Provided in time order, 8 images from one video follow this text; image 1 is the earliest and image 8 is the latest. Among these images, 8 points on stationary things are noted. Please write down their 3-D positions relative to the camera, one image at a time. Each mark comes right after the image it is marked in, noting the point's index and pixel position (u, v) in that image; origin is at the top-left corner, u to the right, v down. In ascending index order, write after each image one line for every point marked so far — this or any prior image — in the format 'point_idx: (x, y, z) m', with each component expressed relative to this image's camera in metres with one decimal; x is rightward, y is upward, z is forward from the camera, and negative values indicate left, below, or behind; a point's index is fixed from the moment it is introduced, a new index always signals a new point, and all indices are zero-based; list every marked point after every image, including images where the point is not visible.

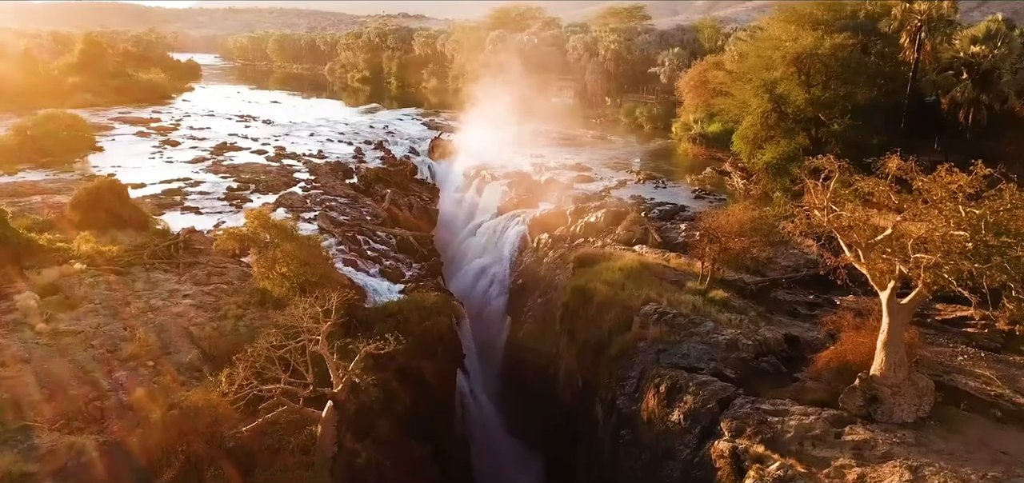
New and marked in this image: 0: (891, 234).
0: (+6.0, +0.1, +12.9) m
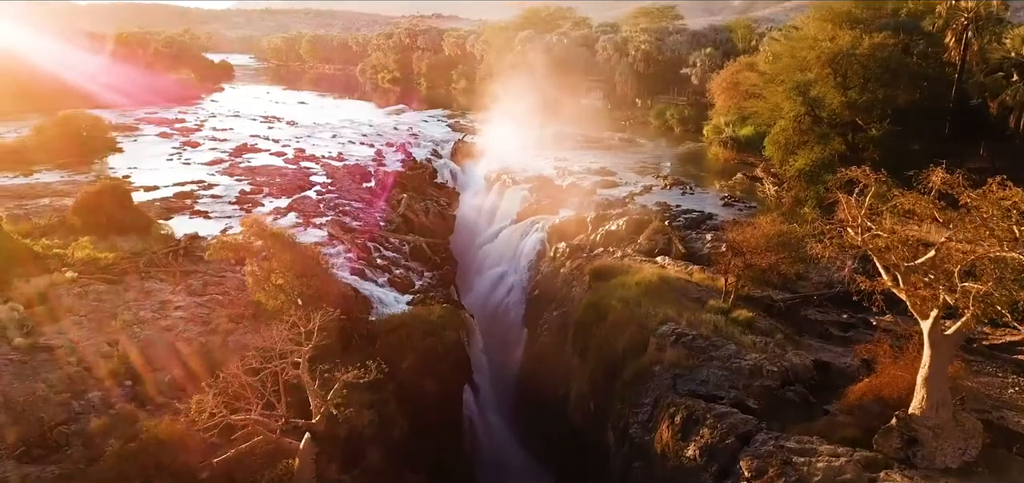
0: (+5.9, -0.2, +11.5) m
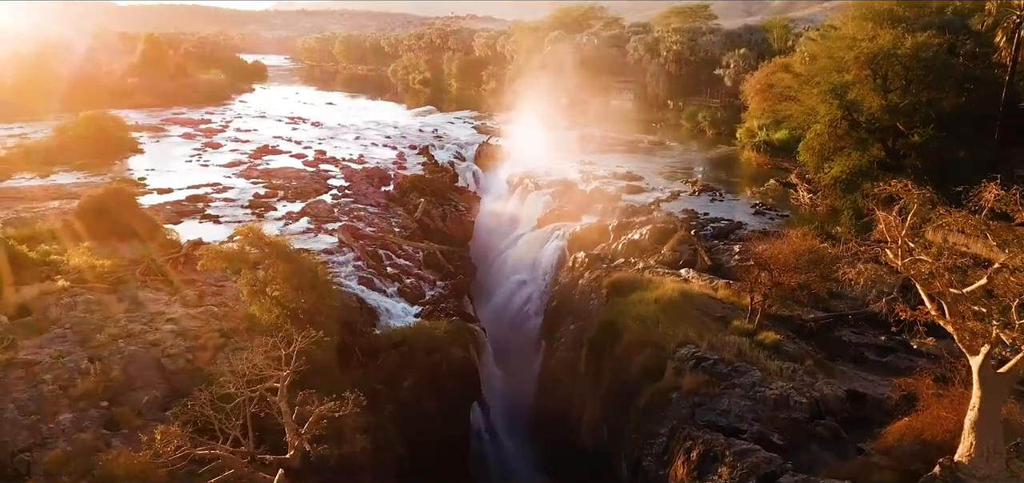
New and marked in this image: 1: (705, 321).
0: (+5.8, -0.5, +10.0) m
1: (+4.1, -1.7, +17.3) m
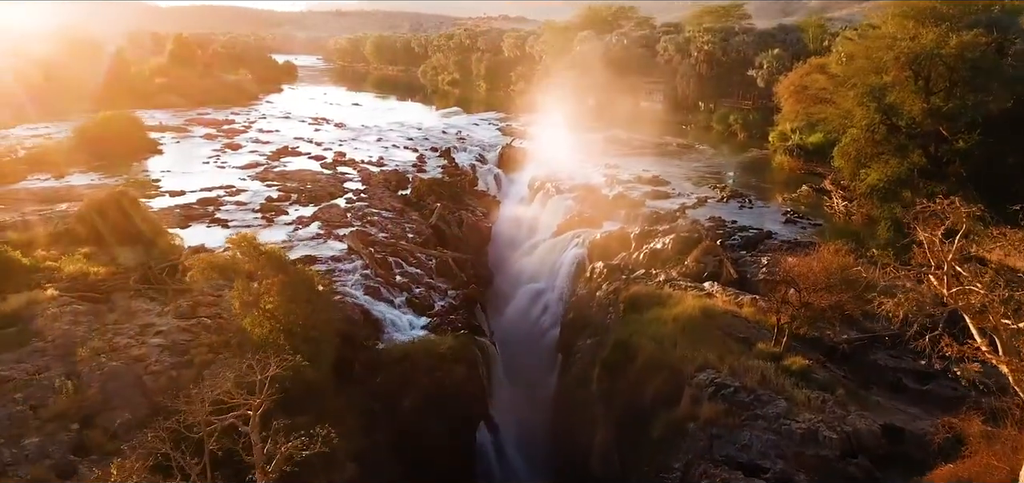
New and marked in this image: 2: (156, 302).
0: (+5.7, -0.8, +8.6) m
1: (+4.2, -2.0, +16.0) m
2: (-8.1, -1.4, +18.5) m
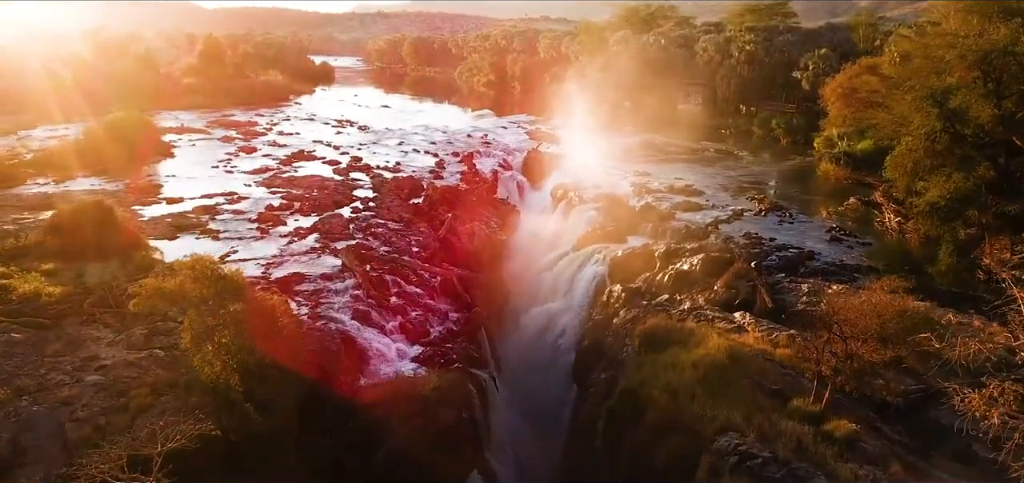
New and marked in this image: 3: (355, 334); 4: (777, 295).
0: (+5.1, -1.4, +5.9) m
1: (+4.0, -2.5, +13.4) m
2: (-8.2, -1.8, +16.4) m
3: (-3.7, -2.2, +19.0) m
4: (+6.4, -1.3, +19.6) m
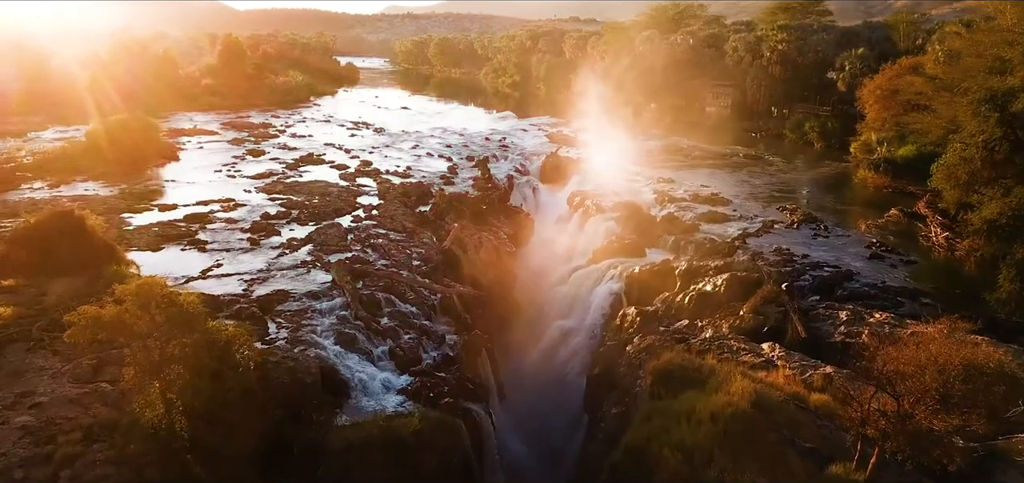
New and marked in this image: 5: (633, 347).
0: (+4.6, -1.8, +3.8) m
1: (+3.8, -3.0, +11.2) m
2: (-8.3, -2.1, +14.7) m
3: (-3.7, -2.5, +17.1) m
4: (+6.4, -1.8, +17.4) m
5: (+2.7, -2.4, +18.2) m
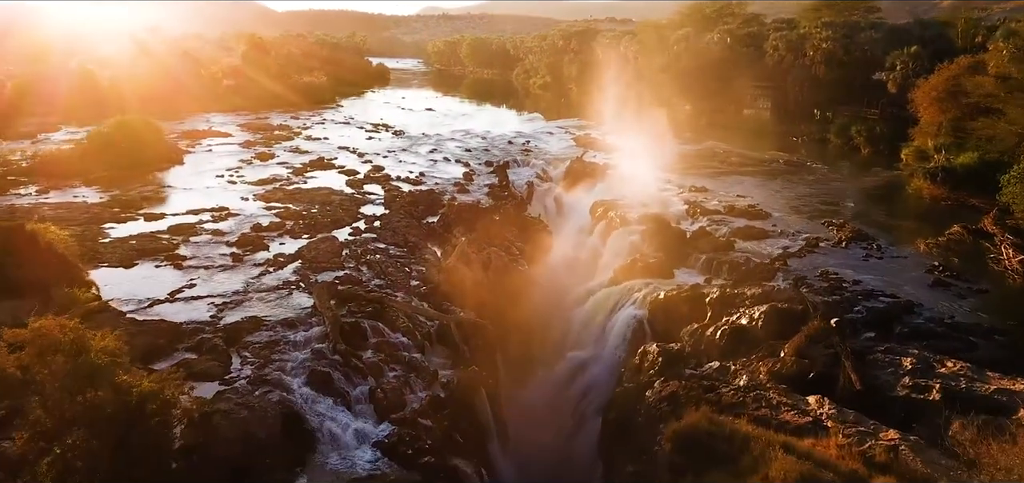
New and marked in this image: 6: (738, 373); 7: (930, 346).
0: (+4.0, -2.3, +1.0) m
1: (+3.5, -3.5, +8.5) m
2: (-8.5, -2.5, +12.5) m
3: (-3.8, -3.0, +14.6) m
4: (+6.4, -2.3, +14.5) m
5: (+2.7, -2.9, +15.5) m
6: (+4.3, -2.5, +15.3) m
7: (+8.0, -1.9, +15.6) m
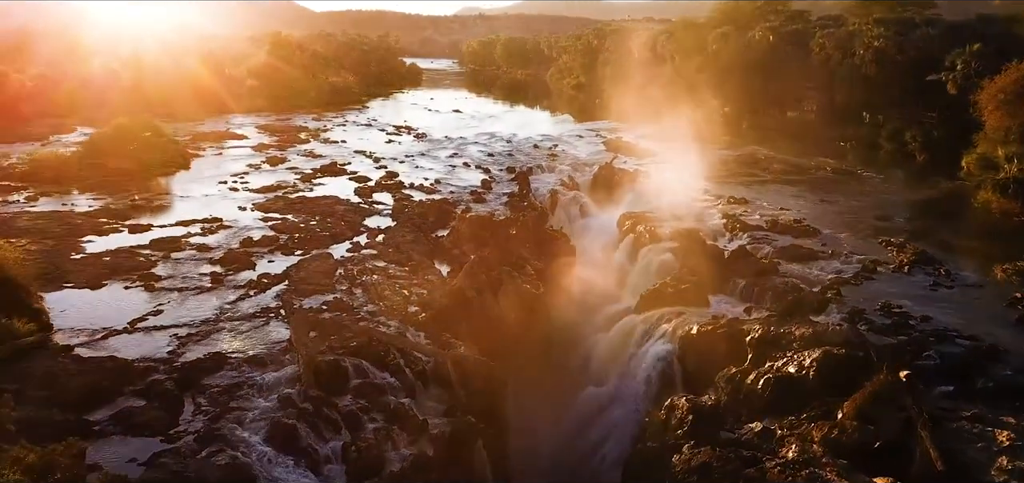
0: (+3.3, -2.9, -1.8) m
1: (+3.1, -4.0, +5.7) m
2: (-8.6, -3.0, +10.2) m
3: (-3.8, -3.5, +12.2) m
4: (+6.3, -2.9, +11.6) m
5: (+2.7, -3.5, +12.8) m
6: (+4.2, -3.0, +12.5) m
7: (+8.0, -2.5, +12.7) m
